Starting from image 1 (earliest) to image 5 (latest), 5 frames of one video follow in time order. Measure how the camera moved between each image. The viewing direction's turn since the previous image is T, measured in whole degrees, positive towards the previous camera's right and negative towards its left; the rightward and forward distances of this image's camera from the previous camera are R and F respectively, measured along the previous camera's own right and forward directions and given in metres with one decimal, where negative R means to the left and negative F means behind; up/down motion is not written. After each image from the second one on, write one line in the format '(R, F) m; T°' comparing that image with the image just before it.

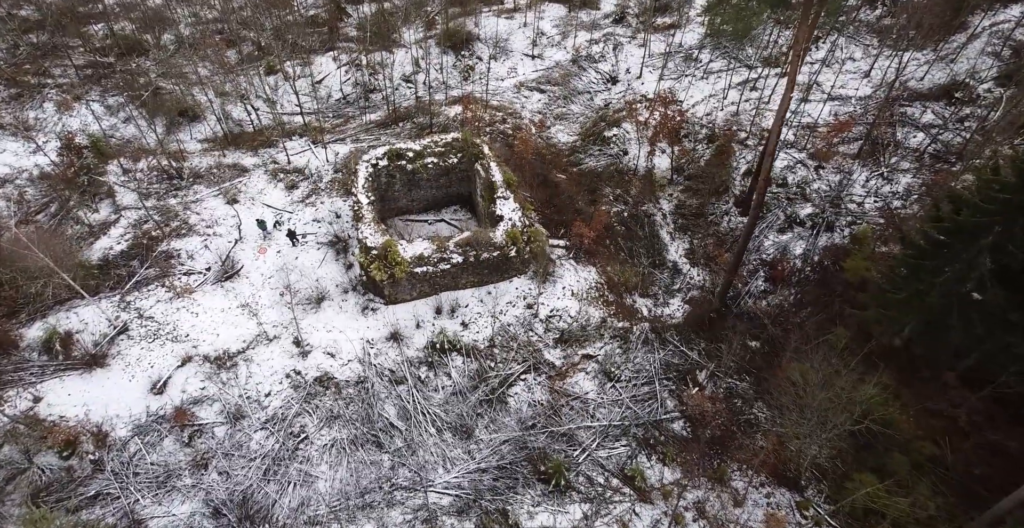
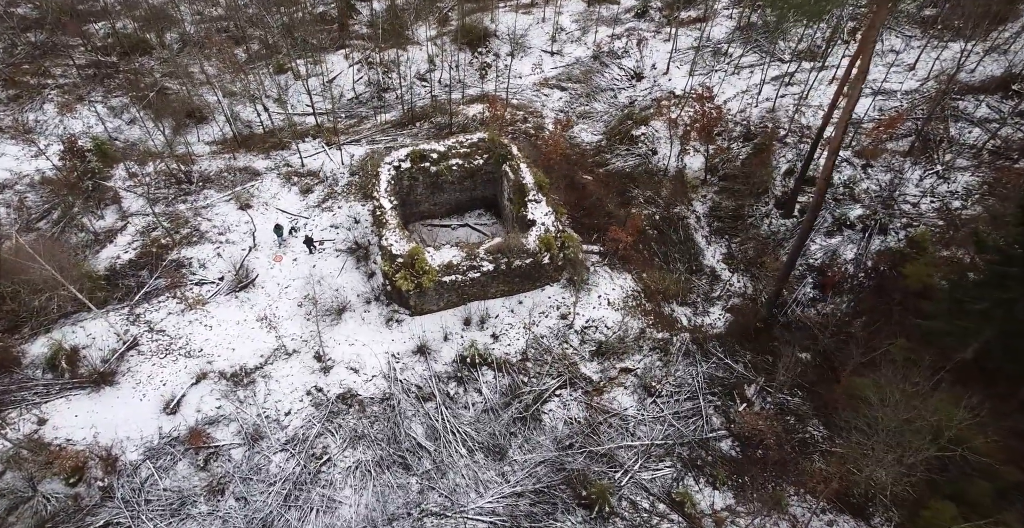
(-0.8, +0.9) m; 0°
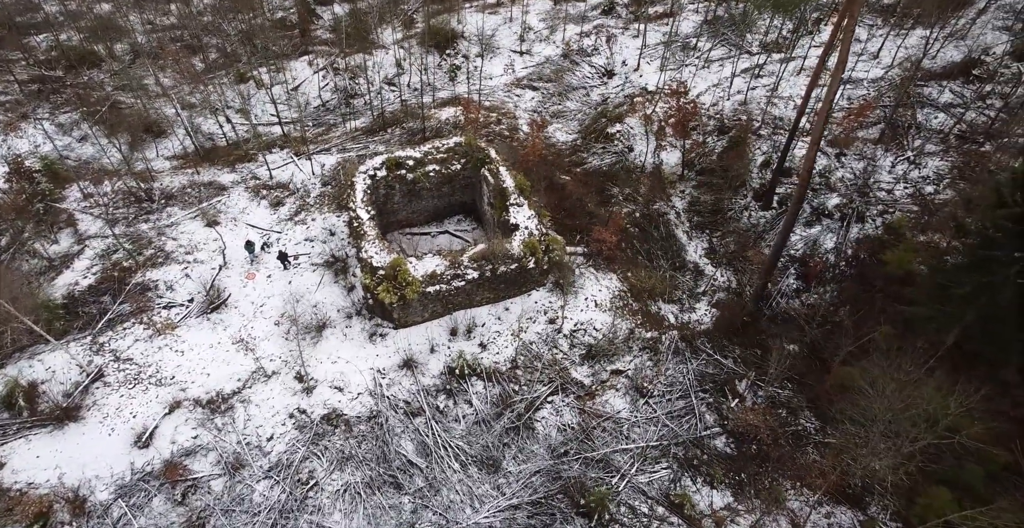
(-0.3, +0.3) m; +3°
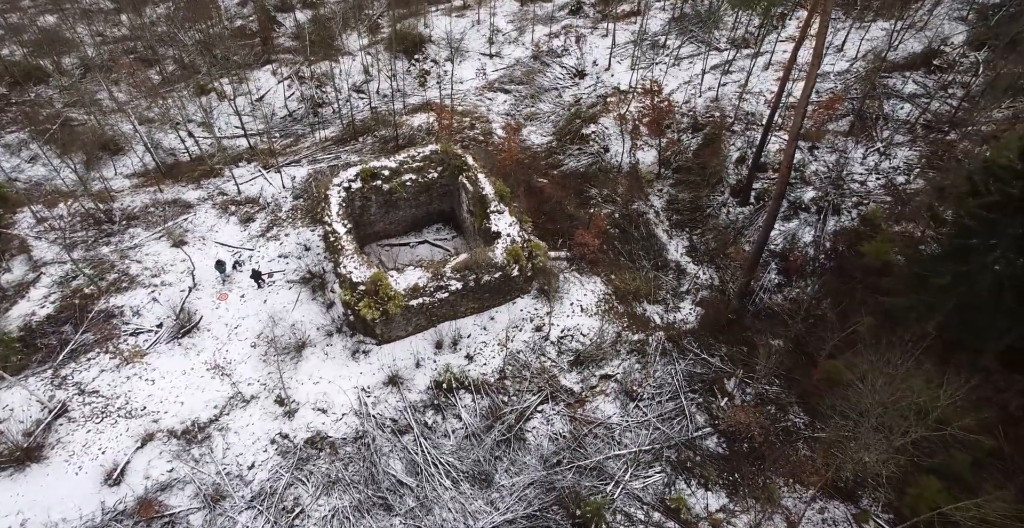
(-0.2, +0.3) m; +3°
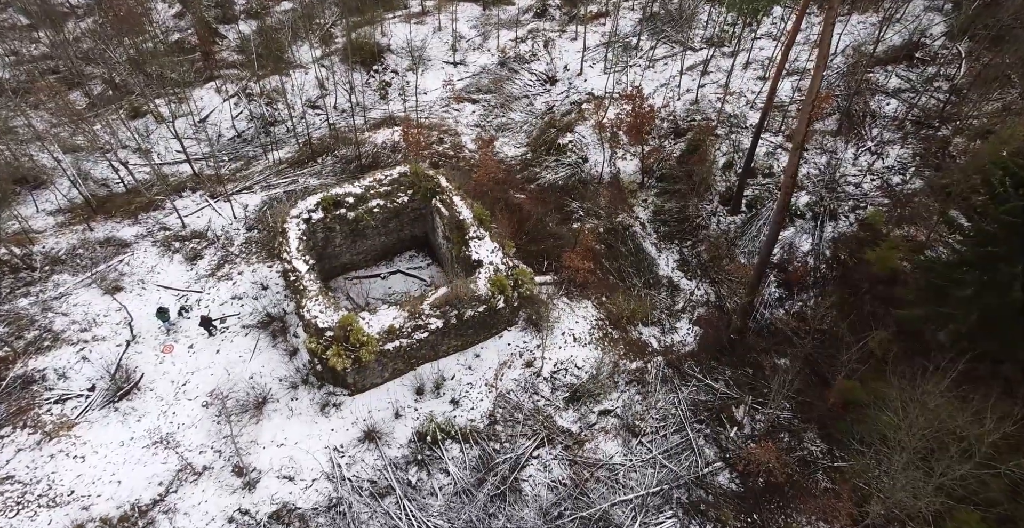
(-0.3, +1.3) m; +3°
